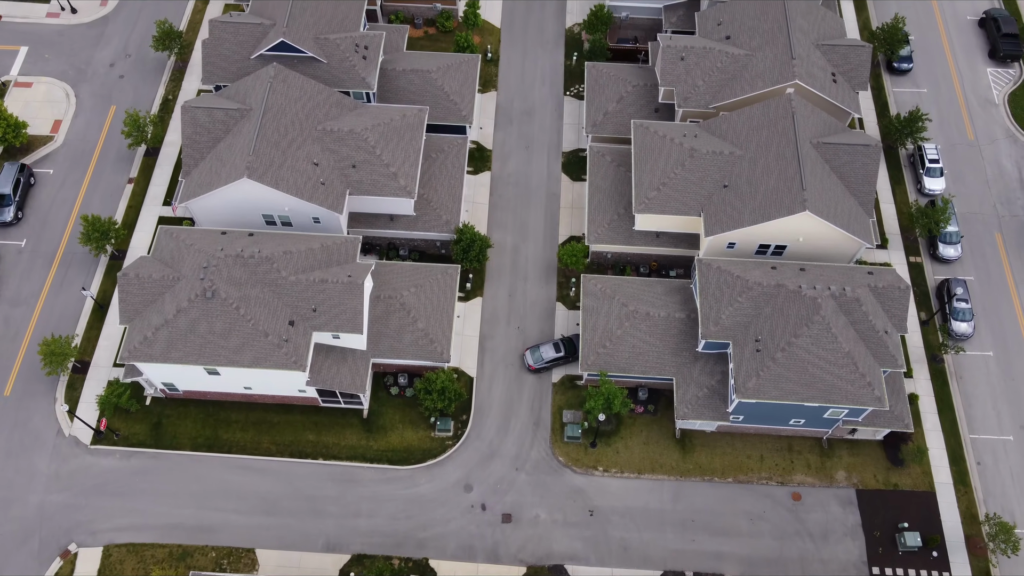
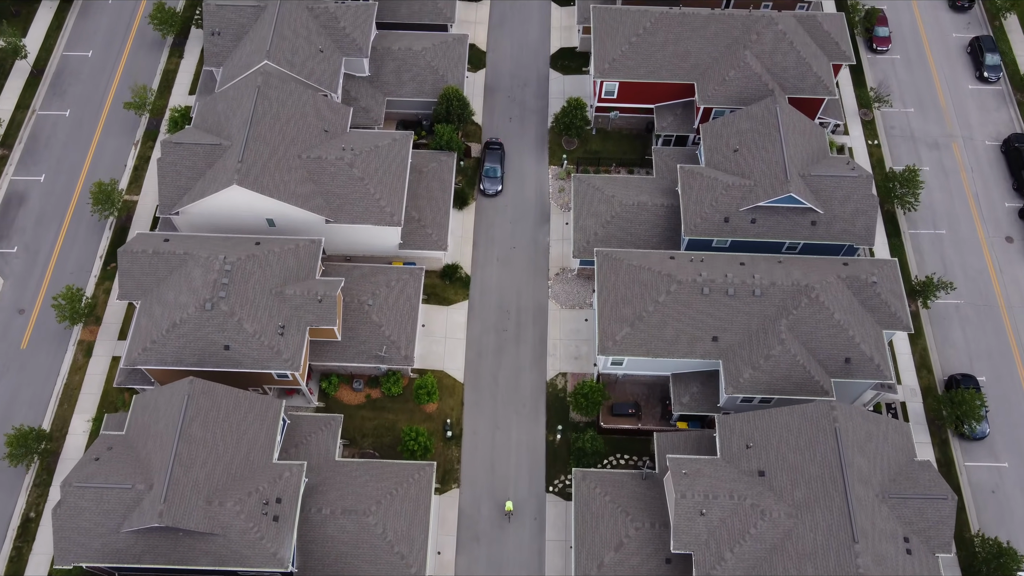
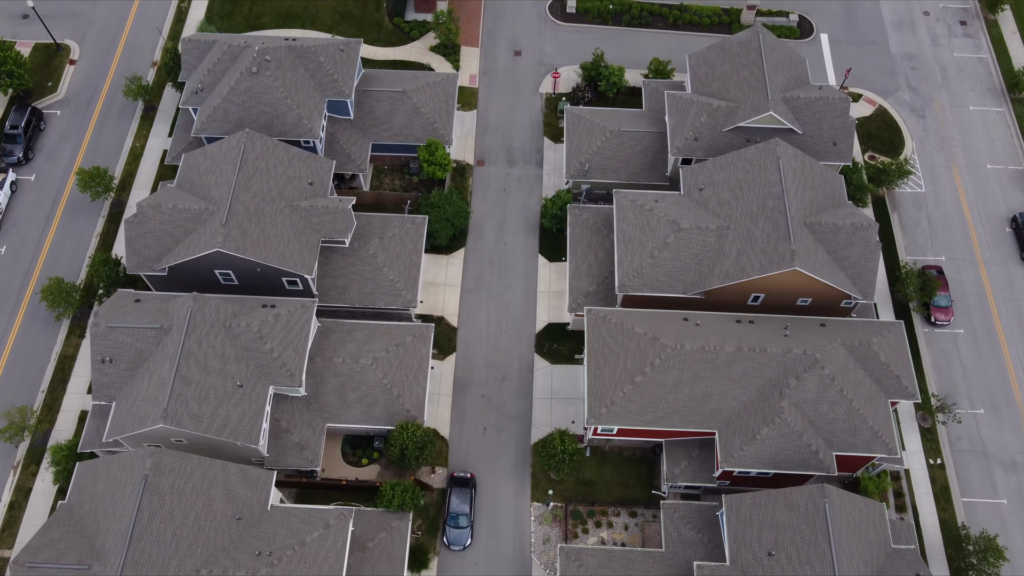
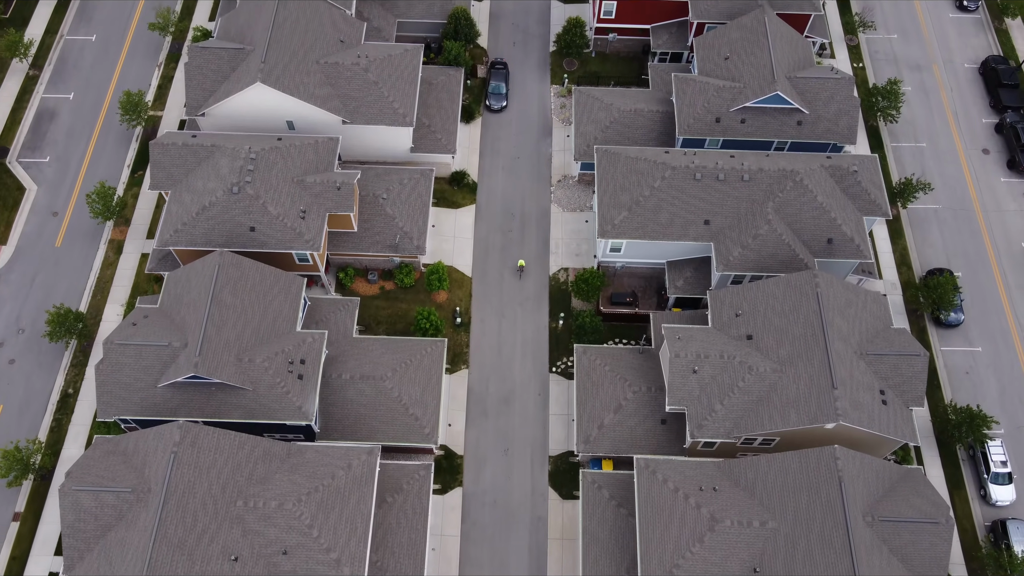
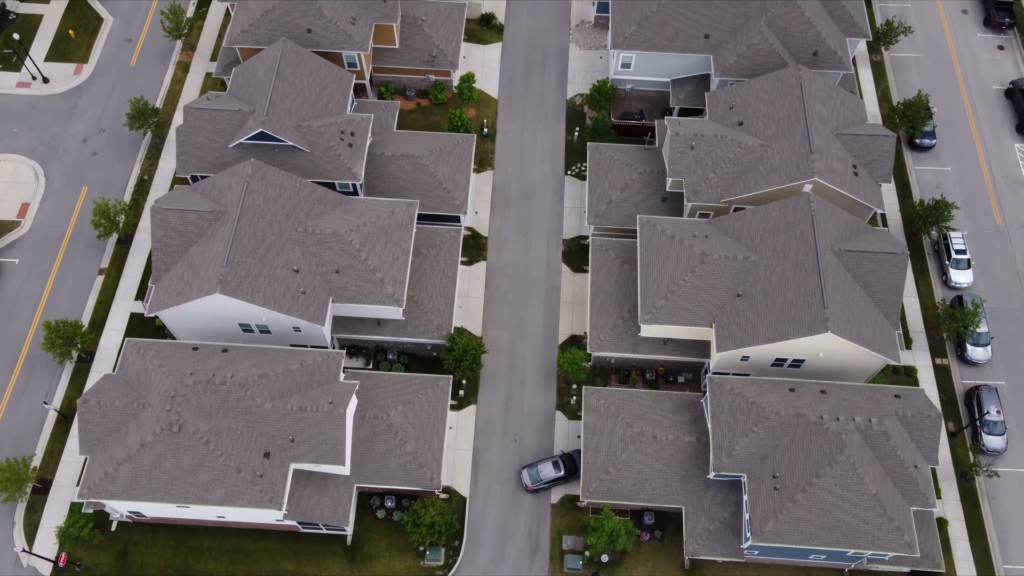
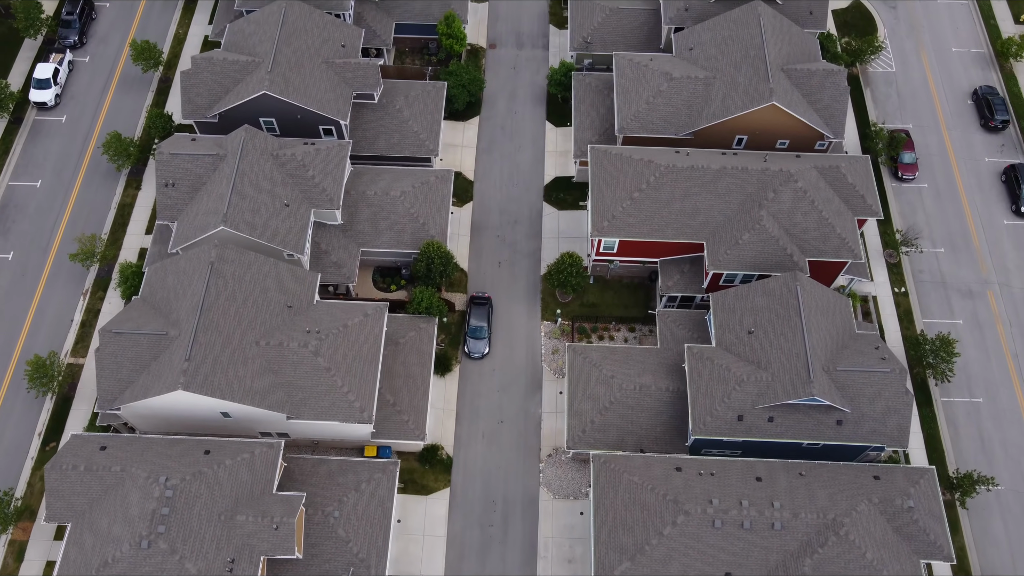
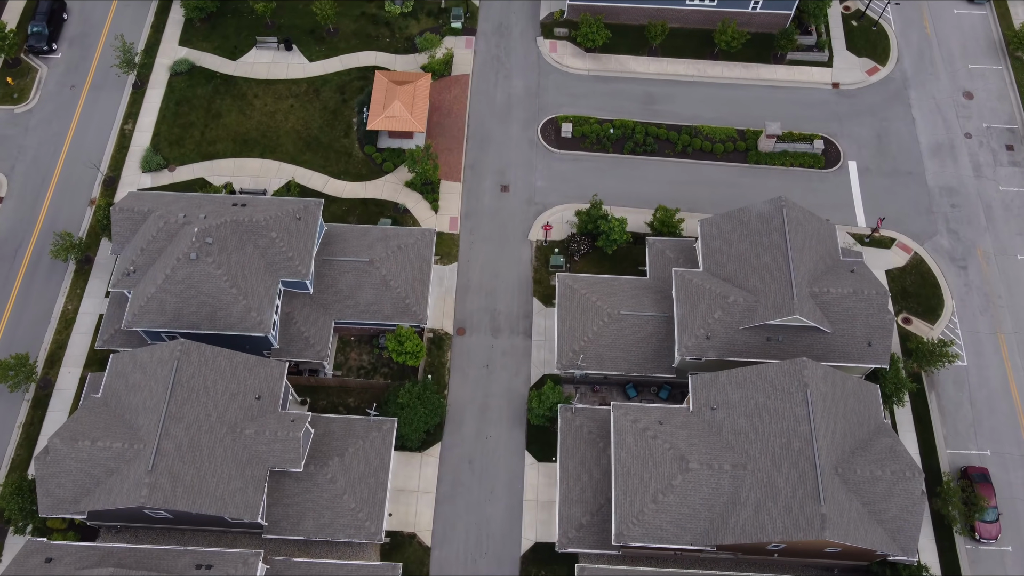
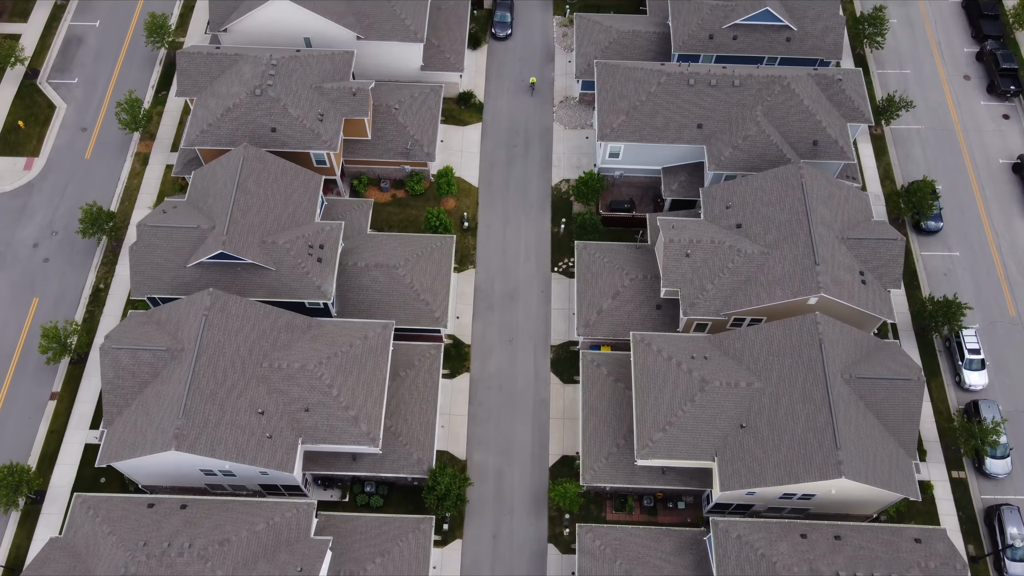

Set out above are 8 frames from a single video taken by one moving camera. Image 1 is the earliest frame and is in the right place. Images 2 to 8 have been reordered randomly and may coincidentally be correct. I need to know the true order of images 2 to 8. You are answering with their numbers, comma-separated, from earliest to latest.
5, 8, 4, 2, 6, 3, 7
